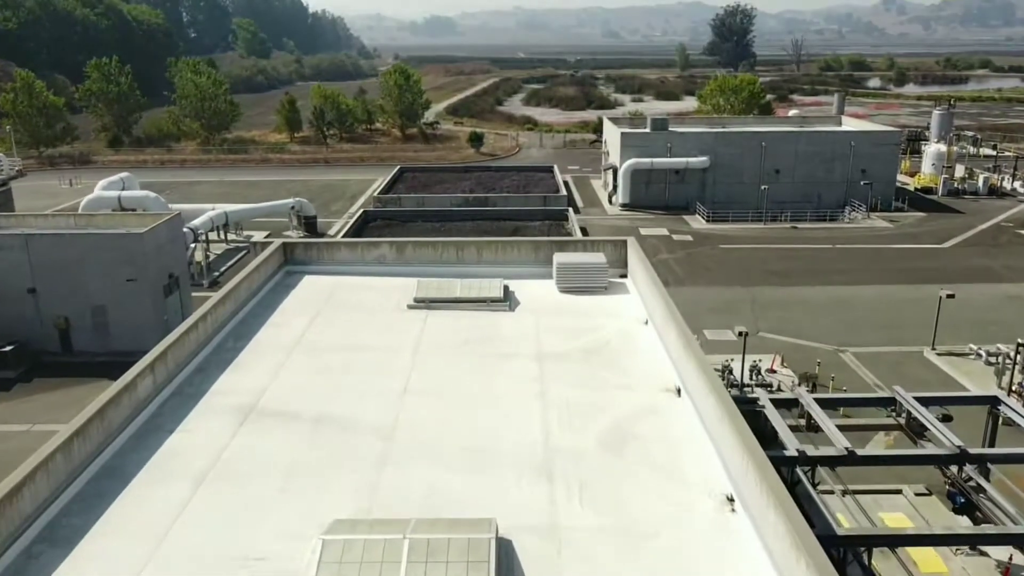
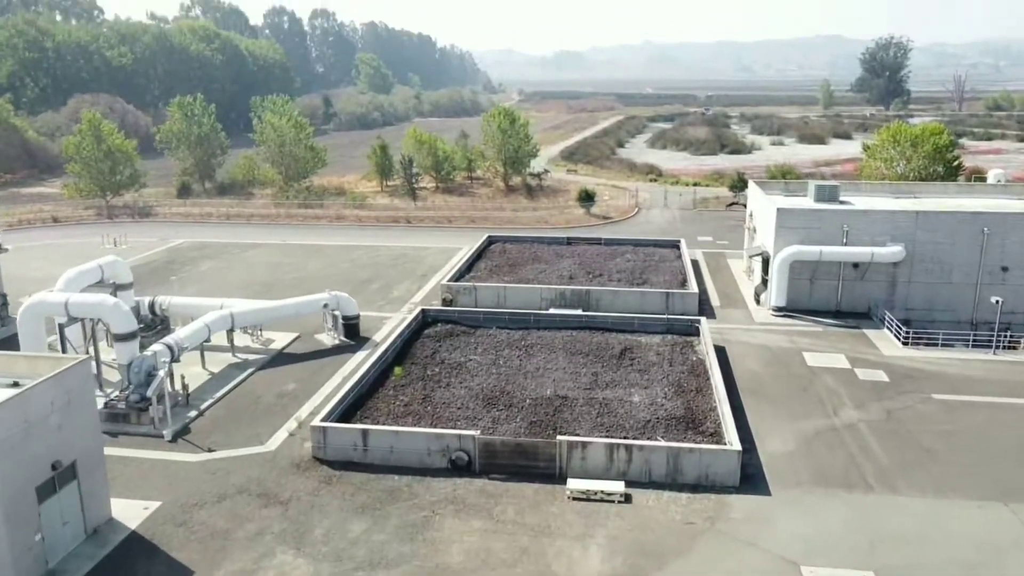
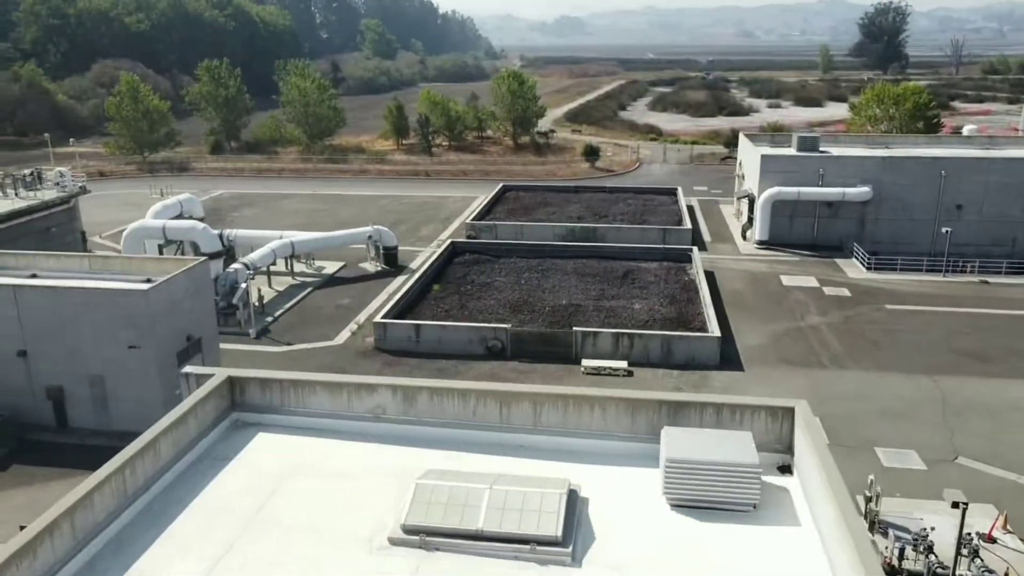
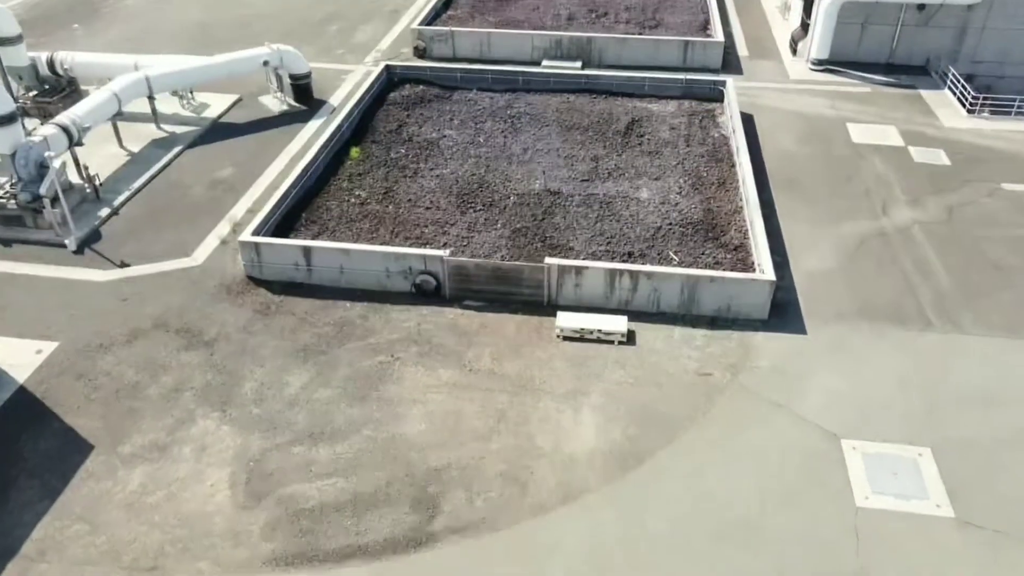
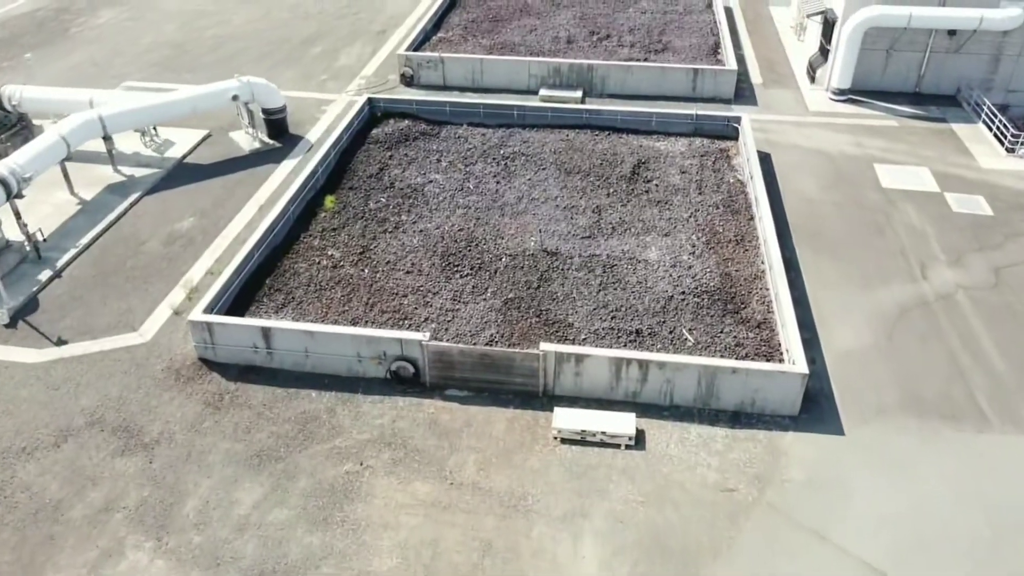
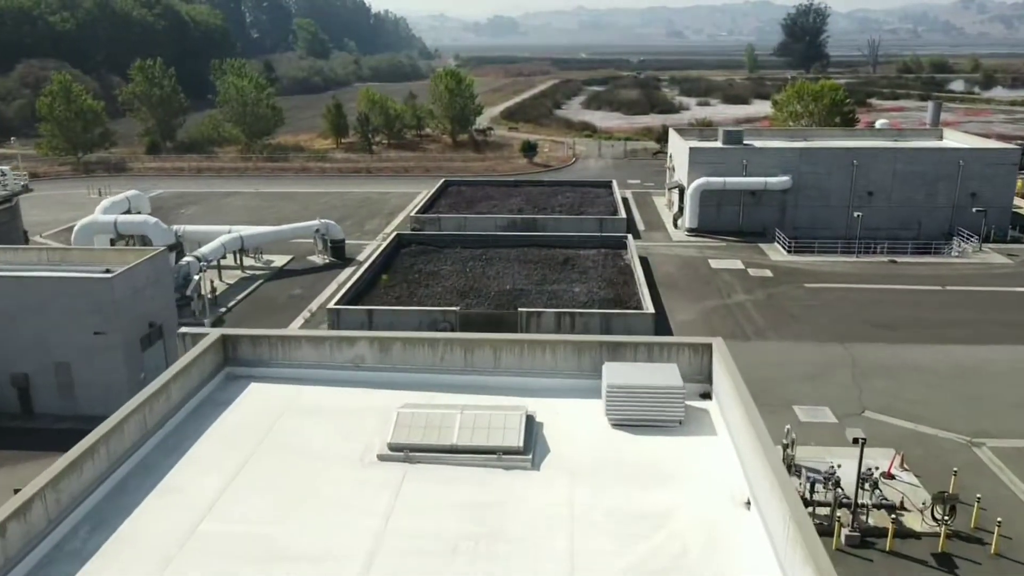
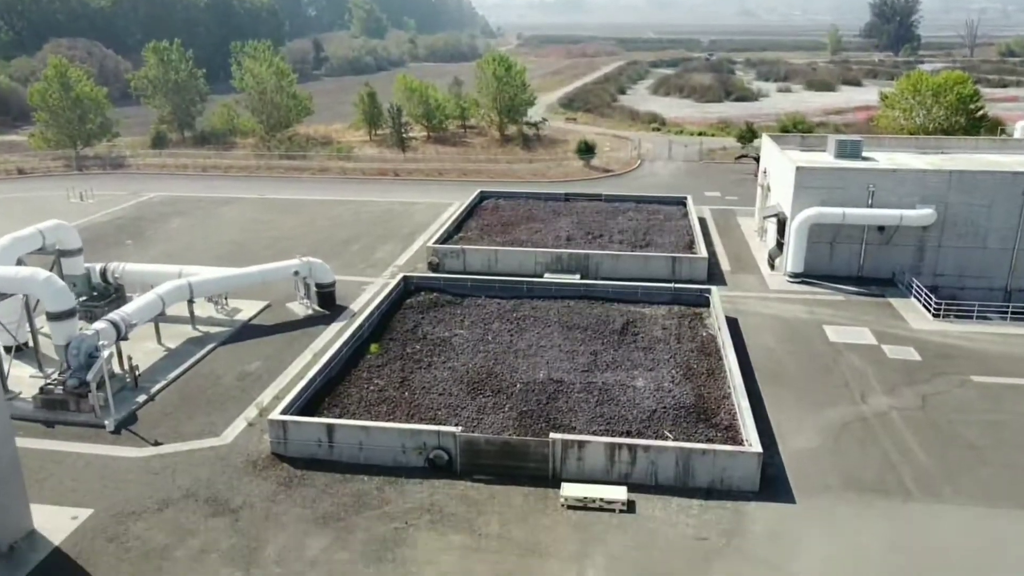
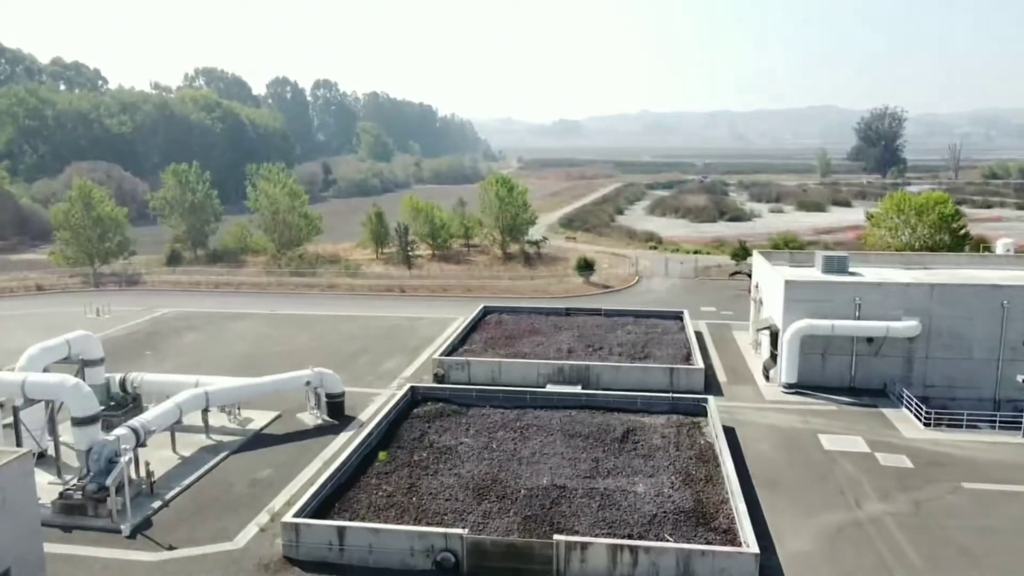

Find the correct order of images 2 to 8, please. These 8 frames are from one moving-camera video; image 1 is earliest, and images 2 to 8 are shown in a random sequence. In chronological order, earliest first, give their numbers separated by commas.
6, 3, 2, 8, 7, 4, 5
